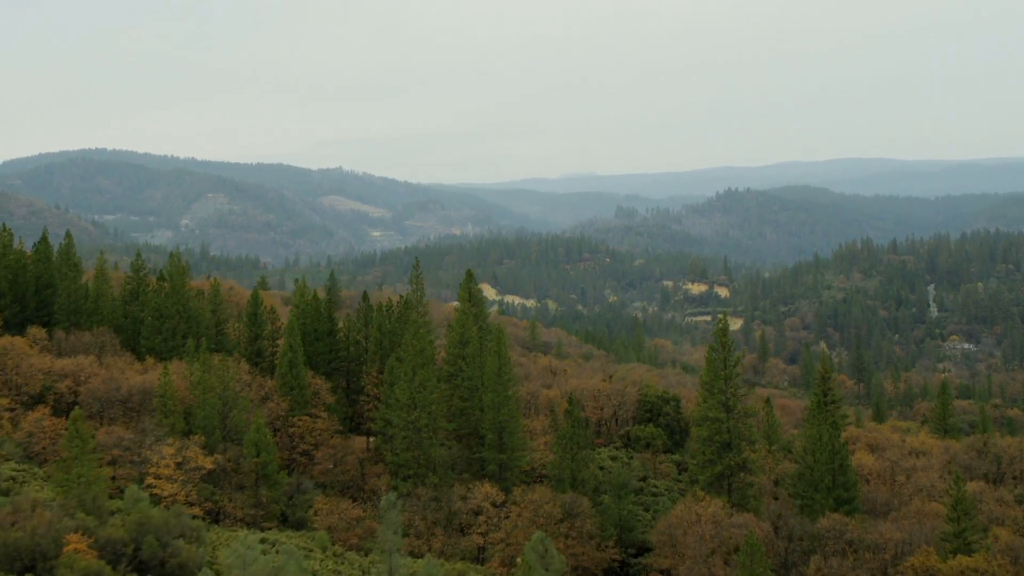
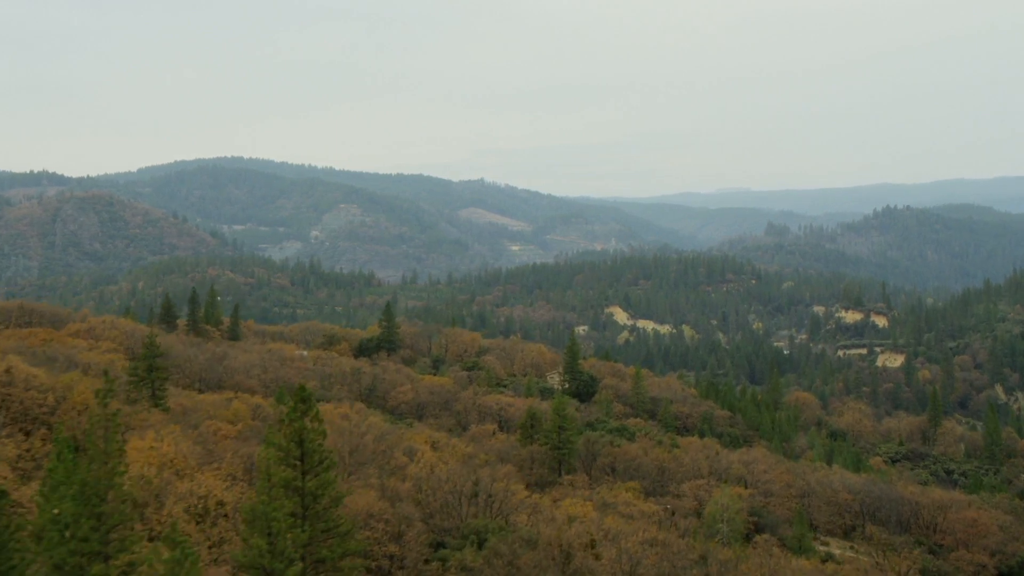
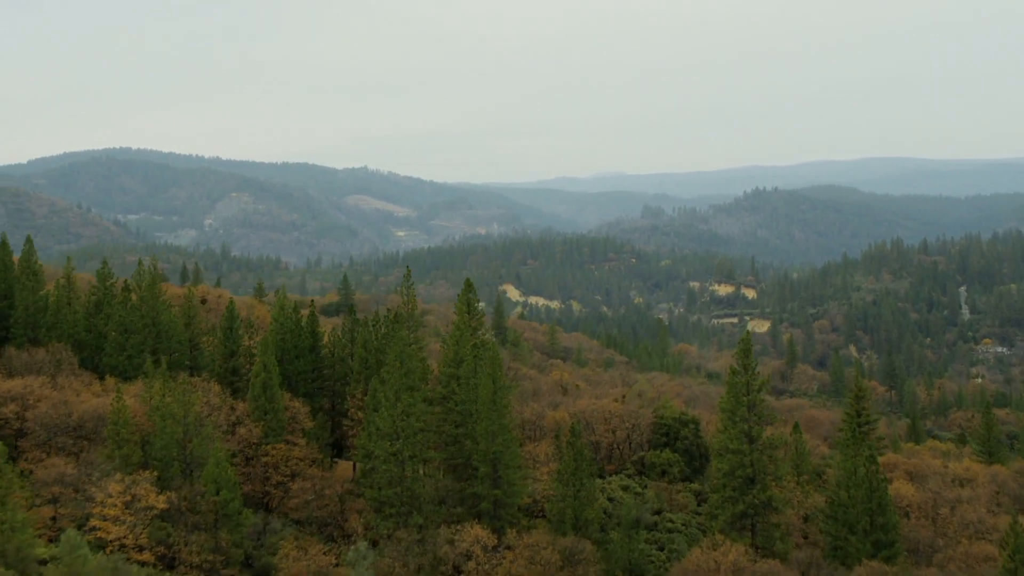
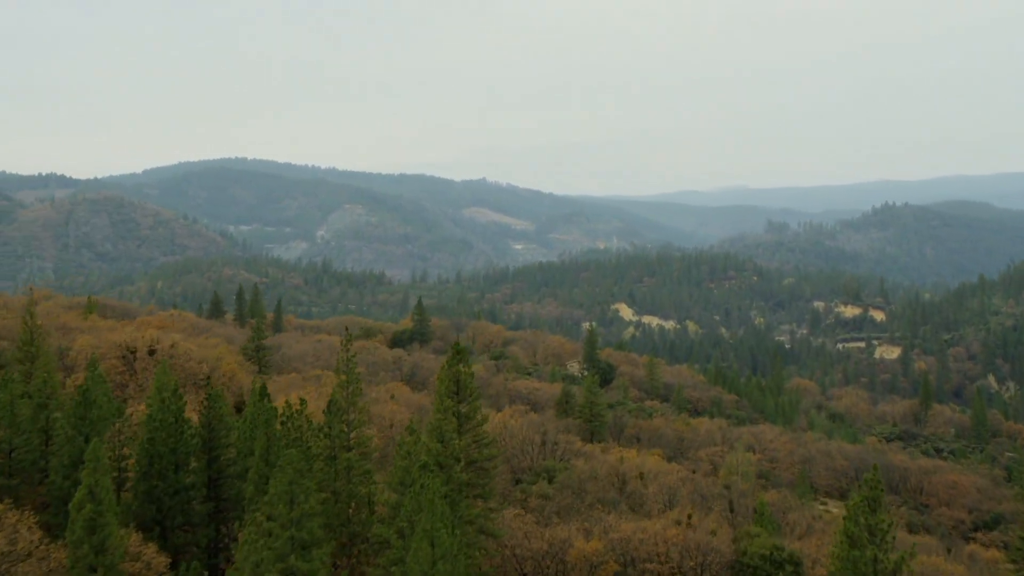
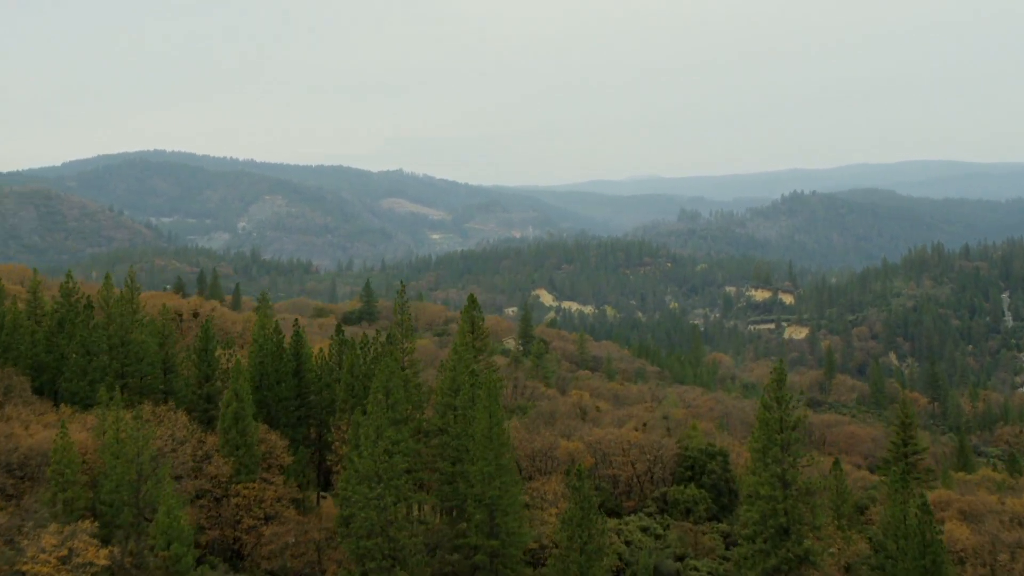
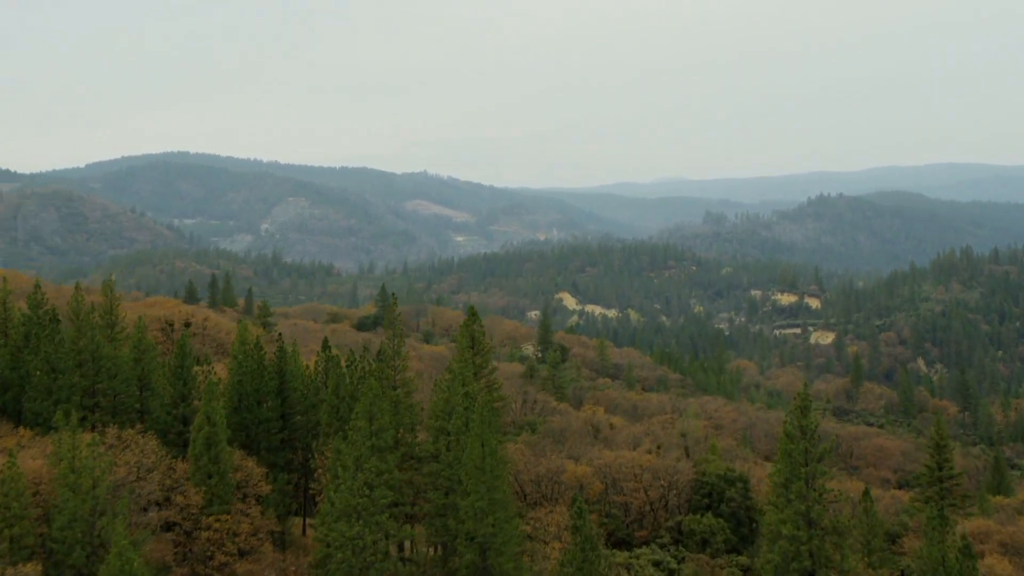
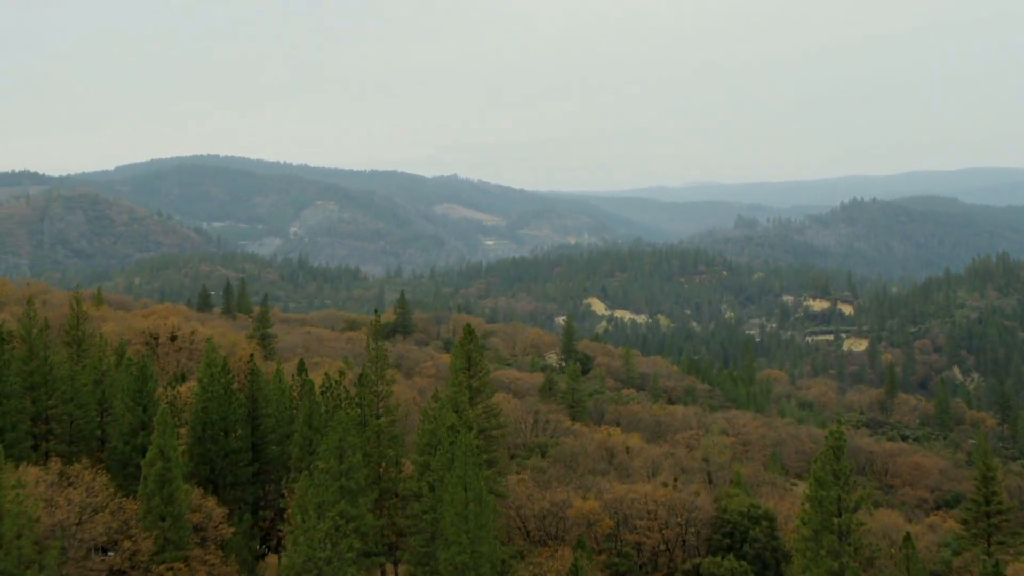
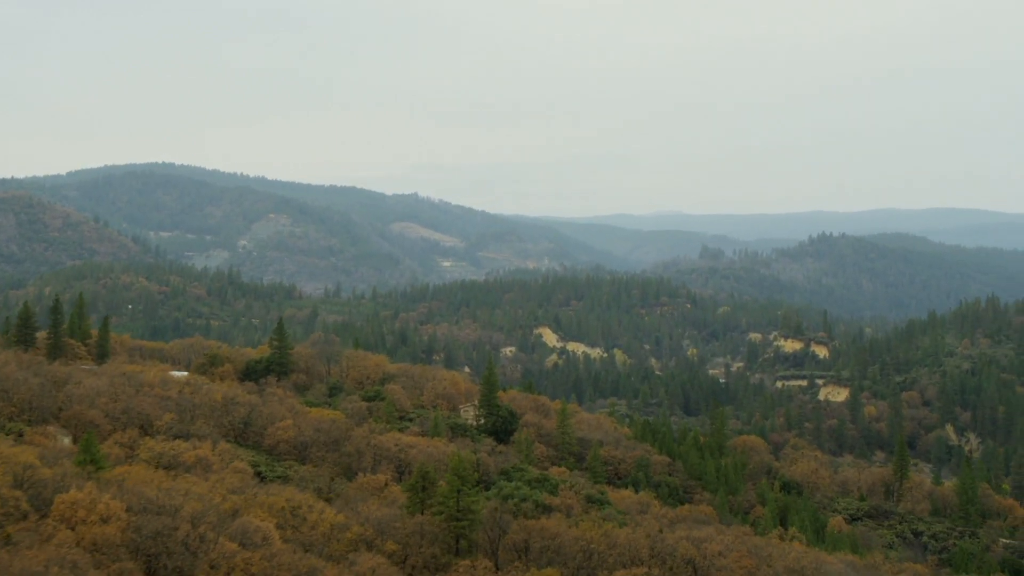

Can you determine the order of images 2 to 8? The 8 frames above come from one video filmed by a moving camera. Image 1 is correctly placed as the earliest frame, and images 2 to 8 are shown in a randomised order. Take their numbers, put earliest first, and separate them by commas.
3, 5, 6, 7, 4, 2, 8
